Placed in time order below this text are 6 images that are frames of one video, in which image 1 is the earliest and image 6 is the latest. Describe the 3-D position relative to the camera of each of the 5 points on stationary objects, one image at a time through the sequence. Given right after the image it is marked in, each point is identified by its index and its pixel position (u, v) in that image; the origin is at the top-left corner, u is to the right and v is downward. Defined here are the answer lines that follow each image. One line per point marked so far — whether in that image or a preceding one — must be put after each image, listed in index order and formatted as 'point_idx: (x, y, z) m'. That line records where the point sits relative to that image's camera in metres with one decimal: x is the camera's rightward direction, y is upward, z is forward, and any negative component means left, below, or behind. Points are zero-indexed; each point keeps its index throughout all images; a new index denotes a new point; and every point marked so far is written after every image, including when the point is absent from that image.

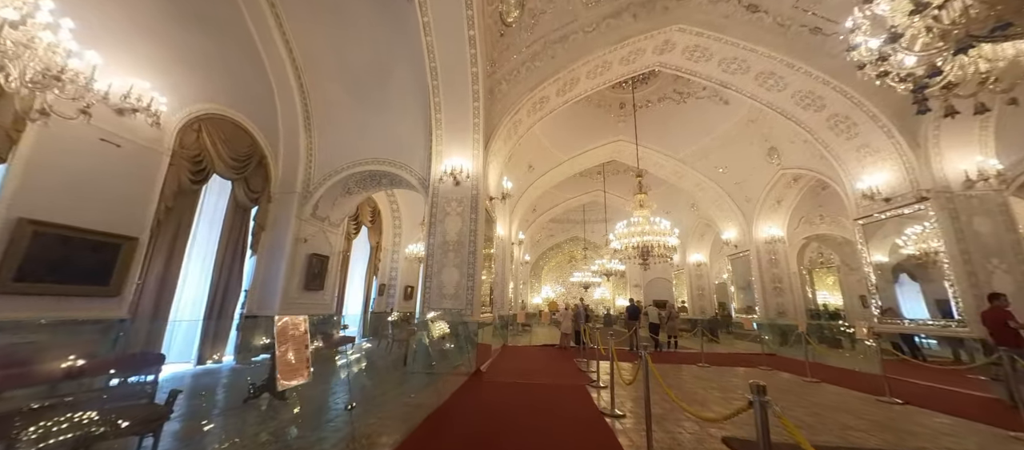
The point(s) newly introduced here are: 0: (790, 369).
0: (+4.8, -2.5, +5.7) m
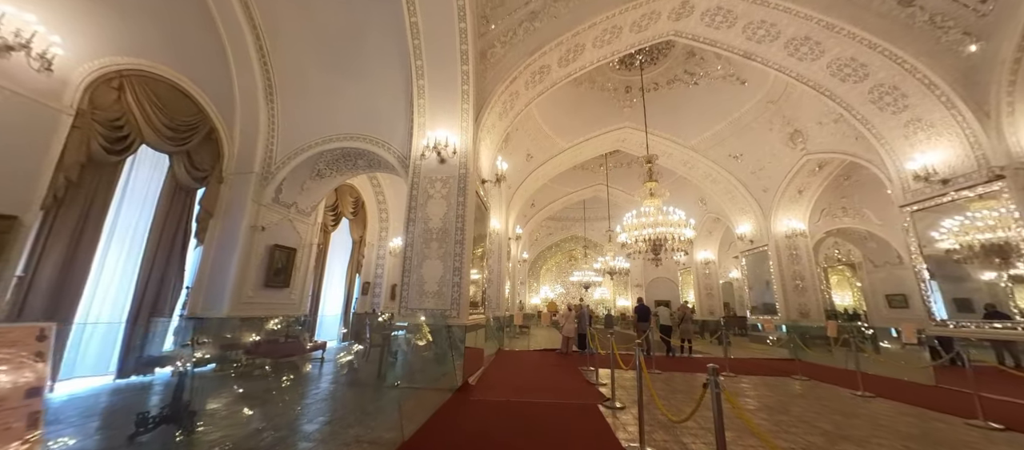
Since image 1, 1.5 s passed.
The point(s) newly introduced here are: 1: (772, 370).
0: (+4.7, -2.3, +4.9) m
1: (+4.5, -2.5, +5.7) m
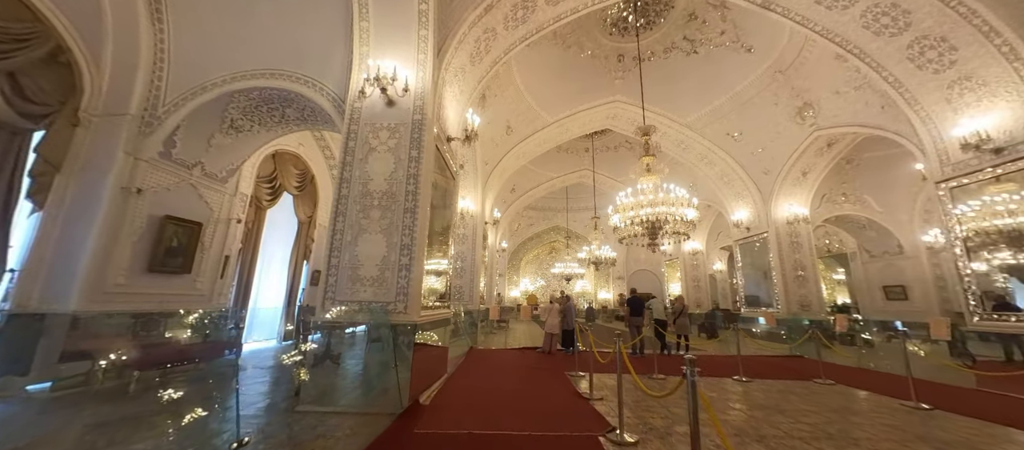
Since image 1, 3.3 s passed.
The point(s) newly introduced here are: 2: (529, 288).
0: (+4.4, -1.9, +4.0) m
1: (+4.1, -2.1, +4.8) m
2: (+1.0, -3.7, +19.6) m
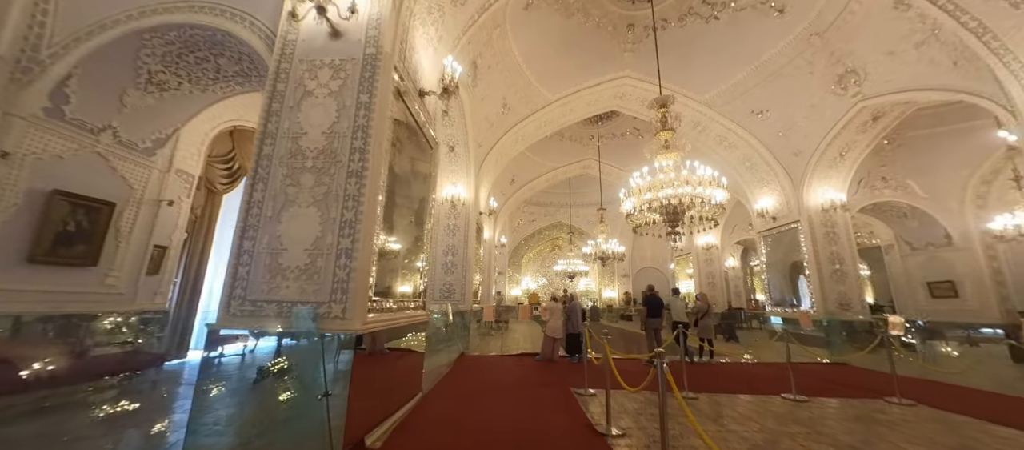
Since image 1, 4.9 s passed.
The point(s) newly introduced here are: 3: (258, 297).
0: (+4.3, -1.7, +3.1) m
1: (+4.0, -1.9, +3.9) m
2: (+1.0, -3.4, +18.7) m
3: (-1.6, -0.5, +2.2) m
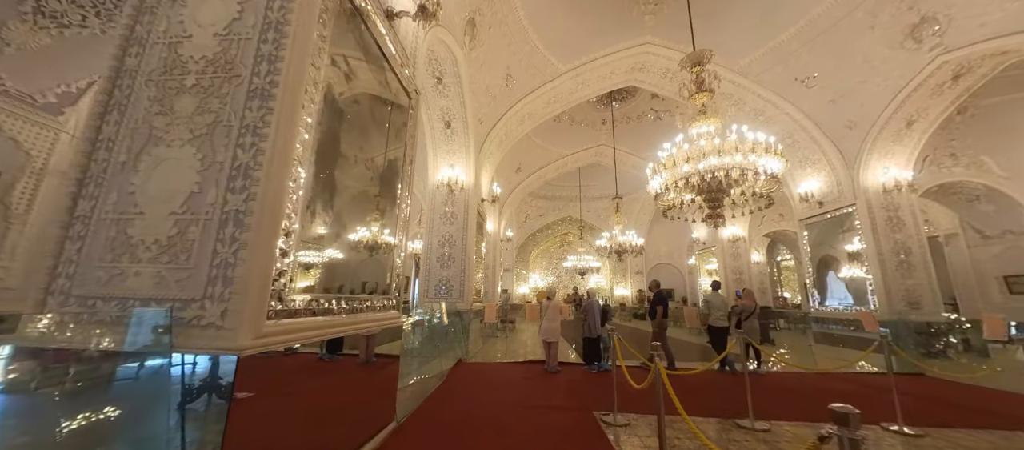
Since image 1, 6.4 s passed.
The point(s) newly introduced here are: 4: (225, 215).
0: (+4.3, -1.5, +2.1) m
1: (+4.0, -1.6, +2.9) m
2: (+1.4, -3.1, +17.8) m
3: (-1.6, -0.3, +1.3) m
4: (-1.1, 0.0, +1.3) m
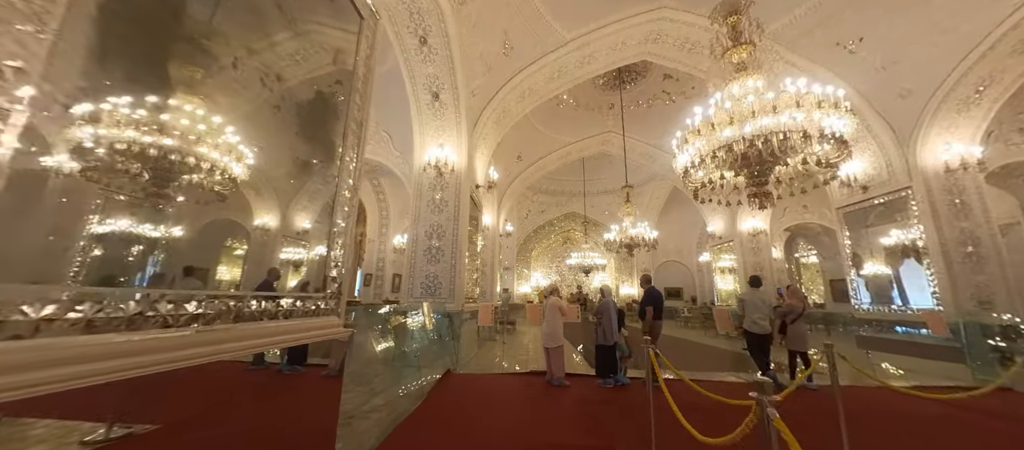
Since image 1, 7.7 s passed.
0: (+4.3, -1.2, +1.2) m
1: (+4.0, -1.4, +2.0) m
2: (+1.5, -2.9, +16.9) m
3: (-1.7, -0.1, +0.5) m
4: (-1.2, +0.2, +0.5) m
